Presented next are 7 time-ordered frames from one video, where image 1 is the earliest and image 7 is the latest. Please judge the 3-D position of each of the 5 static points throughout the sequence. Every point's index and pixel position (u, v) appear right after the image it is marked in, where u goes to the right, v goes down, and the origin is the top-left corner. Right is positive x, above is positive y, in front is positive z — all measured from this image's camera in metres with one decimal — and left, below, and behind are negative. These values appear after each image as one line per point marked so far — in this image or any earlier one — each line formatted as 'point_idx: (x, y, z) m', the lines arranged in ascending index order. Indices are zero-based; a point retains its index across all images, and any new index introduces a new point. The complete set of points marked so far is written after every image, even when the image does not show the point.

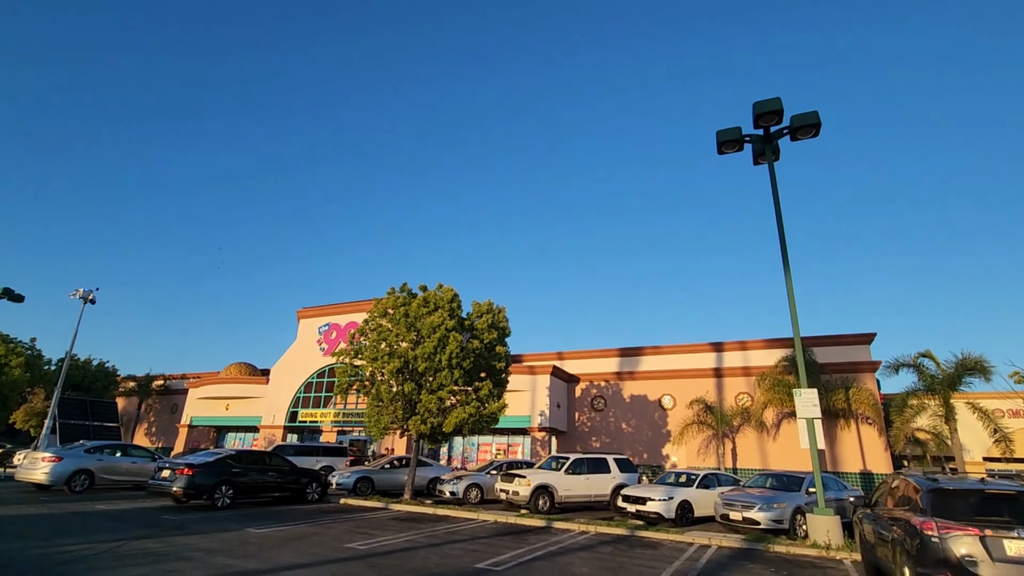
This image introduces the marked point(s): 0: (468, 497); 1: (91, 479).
0: (-1.6, -7.7, +19.2) m
1: (-14.1, -6.4, +17.4) m
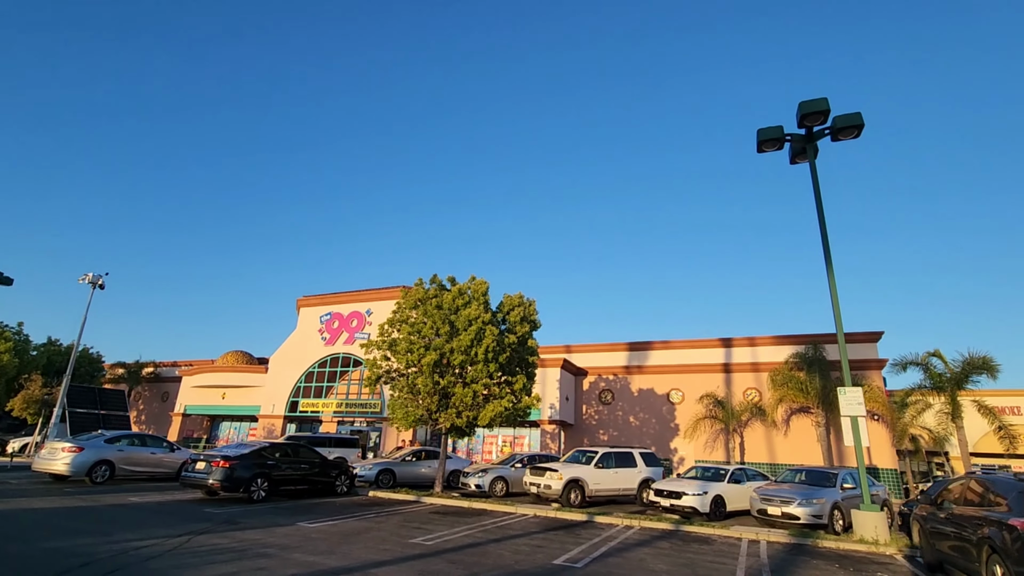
0: (-0.7, -7.5, +19.2) m
1: (-13.0, -5.9, +16.9) m
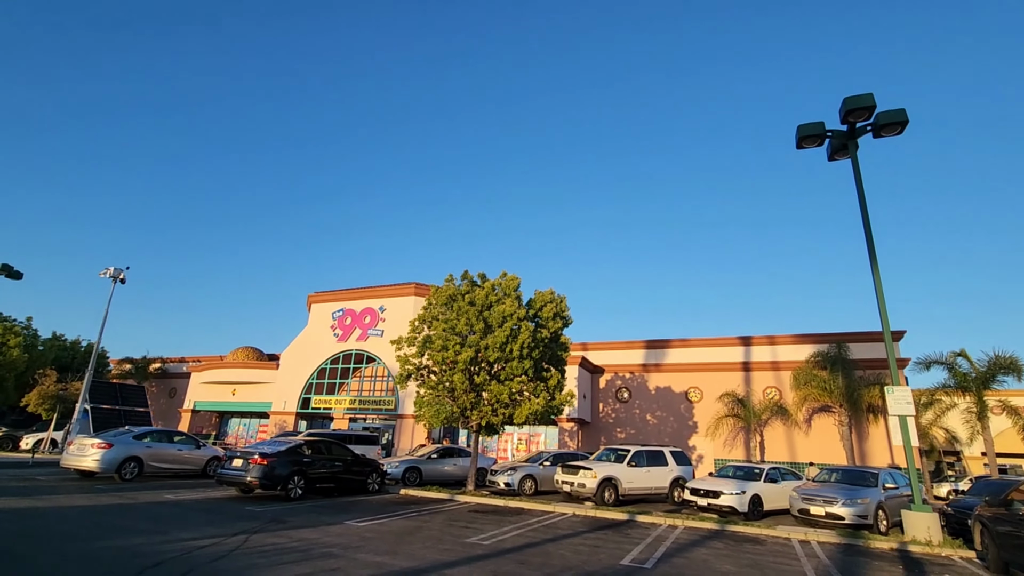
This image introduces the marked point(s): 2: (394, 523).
0: (+0.4, -7.3, +19.0) m
1: (-12.0, -5.8, +16.6) m
2: (-2.6, -5.2, +11.5) m
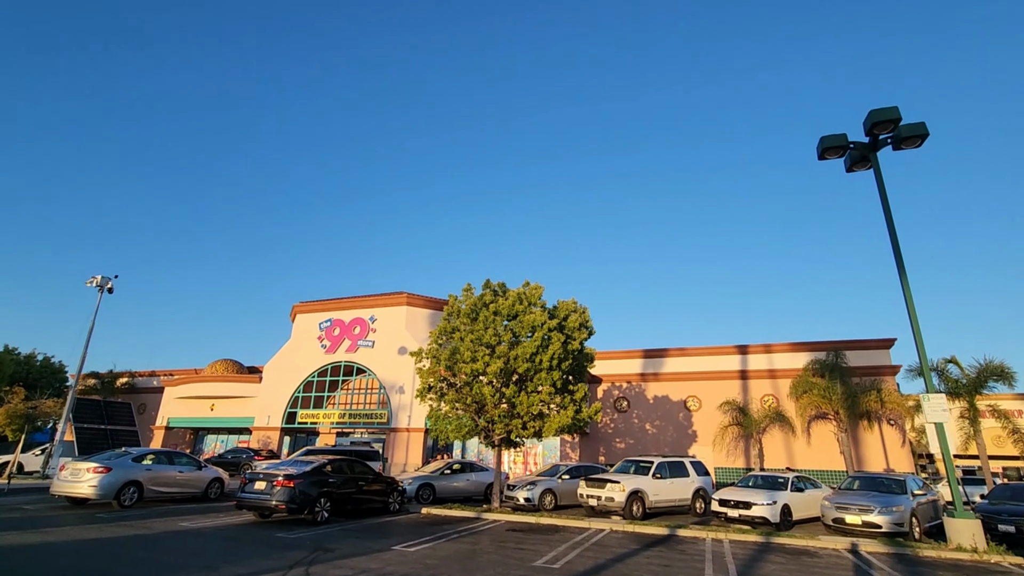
0: (+1.1, -7.7, +18.5) m
1: (-11.1, -6.1, +15.4) m
2: (-1.4, -5.4, +10.9) m
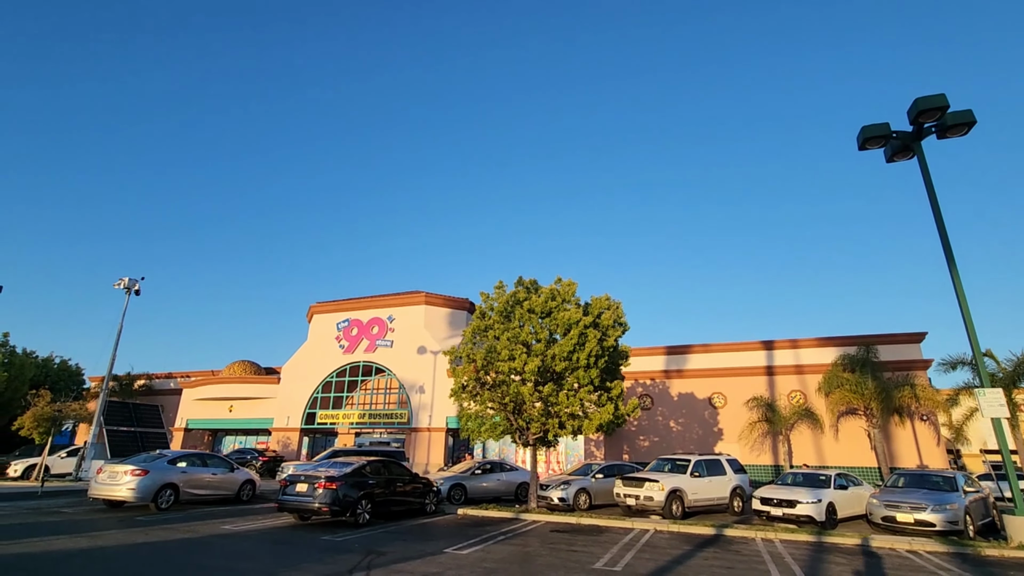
0: (+2.3, -7.6, +18.2) m
1: (-9.9, -6.1, +15.3) m
2: (-0.3, -5.4, +10.6) m
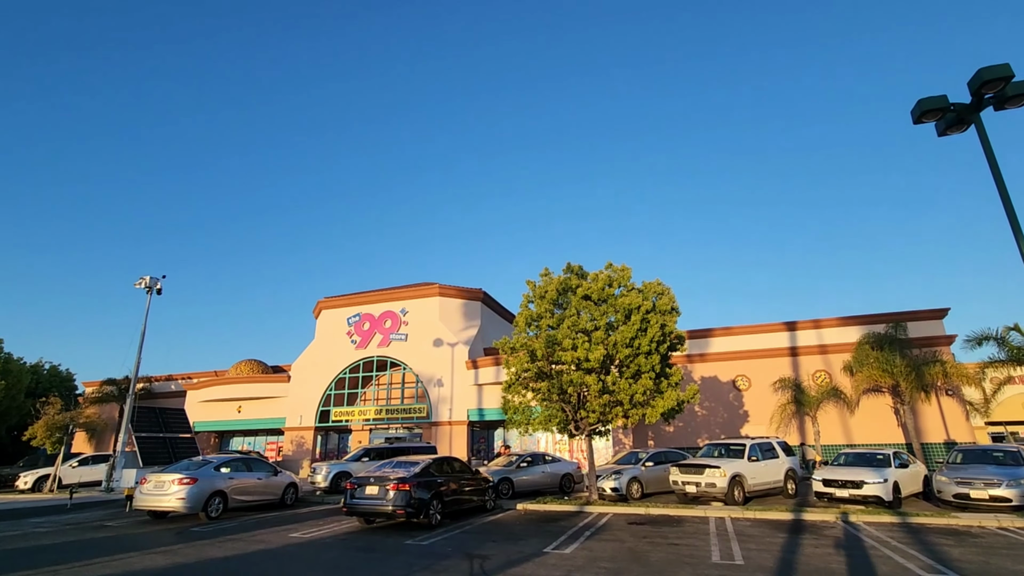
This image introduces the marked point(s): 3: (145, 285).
0: (+4.1, -7.1, +17.9) m
1: (-8.1, -6.0, +14.5) m
2: (+1.7, -5.1, +10.2) m
3: (-13.5, +0.1, +19.0) m
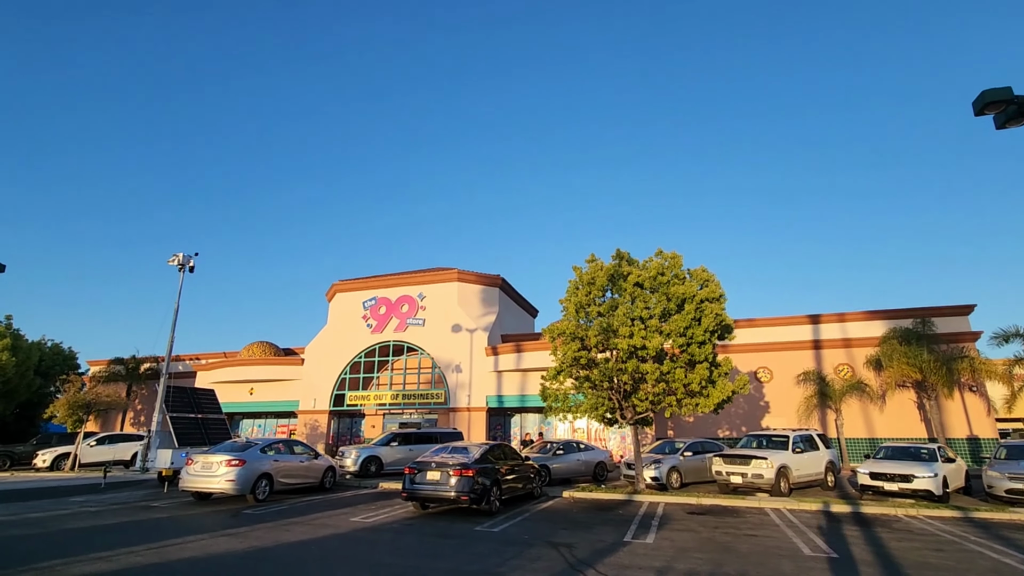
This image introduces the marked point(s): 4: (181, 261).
0: (+5.5, -6.7, +17.8) m
1: (-6.6, -5.4, +14.3) m
2: (+3.2, -4.8, +10.0) m
3: (-12.0, +0.9, +18.5) m
4: (-11.9, +1.0, +18.5) m
